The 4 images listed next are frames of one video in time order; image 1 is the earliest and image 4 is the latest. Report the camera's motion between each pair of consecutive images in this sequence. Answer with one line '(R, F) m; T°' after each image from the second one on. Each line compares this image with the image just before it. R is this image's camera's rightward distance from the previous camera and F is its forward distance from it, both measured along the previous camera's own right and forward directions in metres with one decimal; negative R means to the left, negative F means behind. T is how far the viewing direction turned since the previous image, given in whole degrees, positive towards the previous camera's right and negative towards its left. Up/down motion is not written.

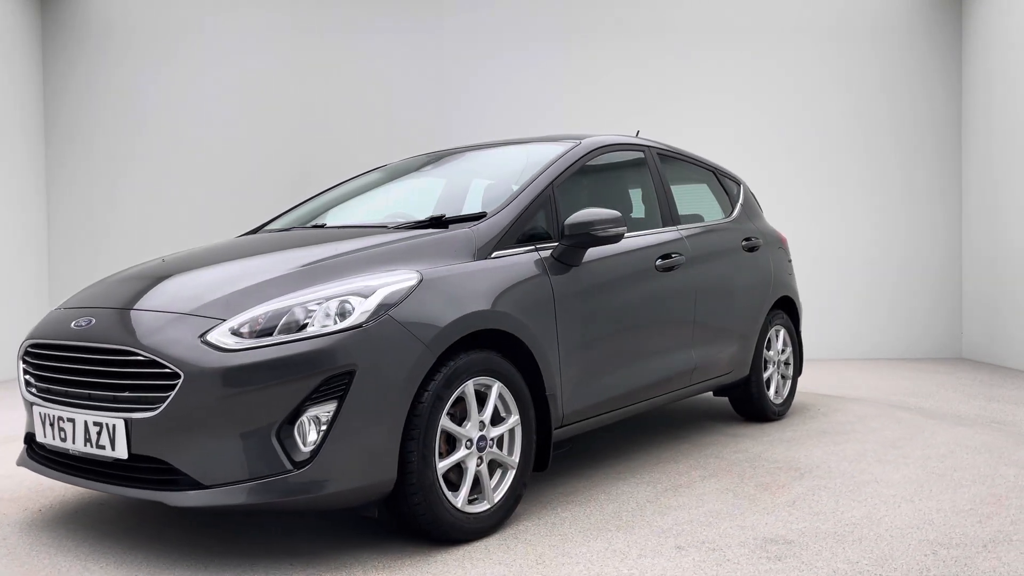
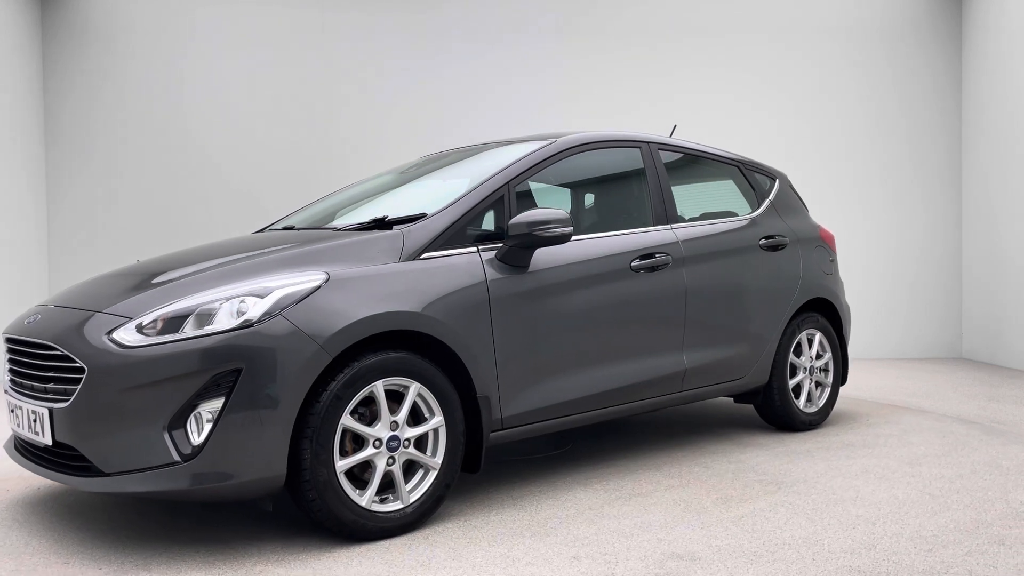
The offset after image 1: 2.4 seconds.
(+0.8, +0.1) m; -10°
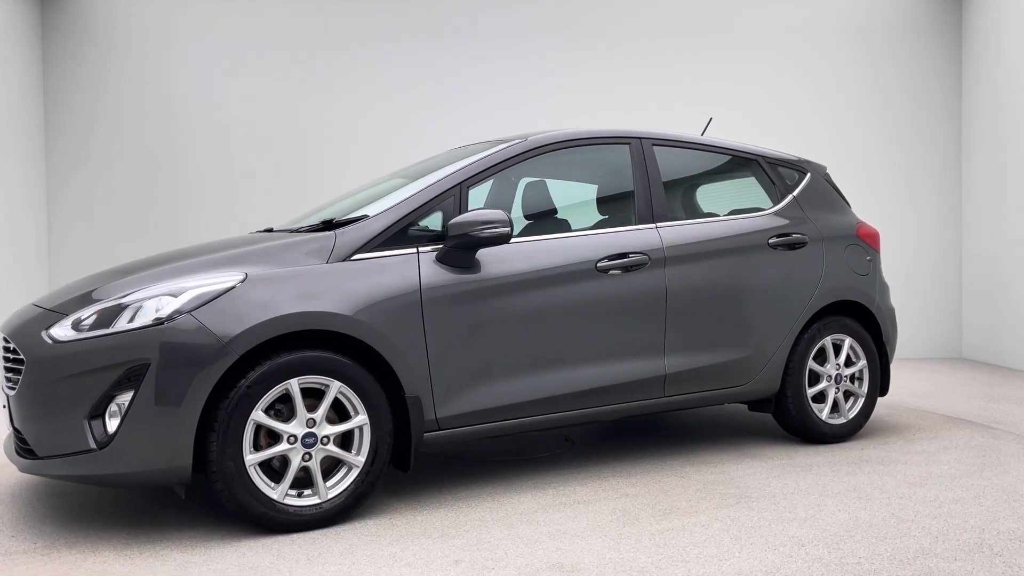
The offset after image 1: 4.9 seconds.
(+0.8, +0.1) m; -11°
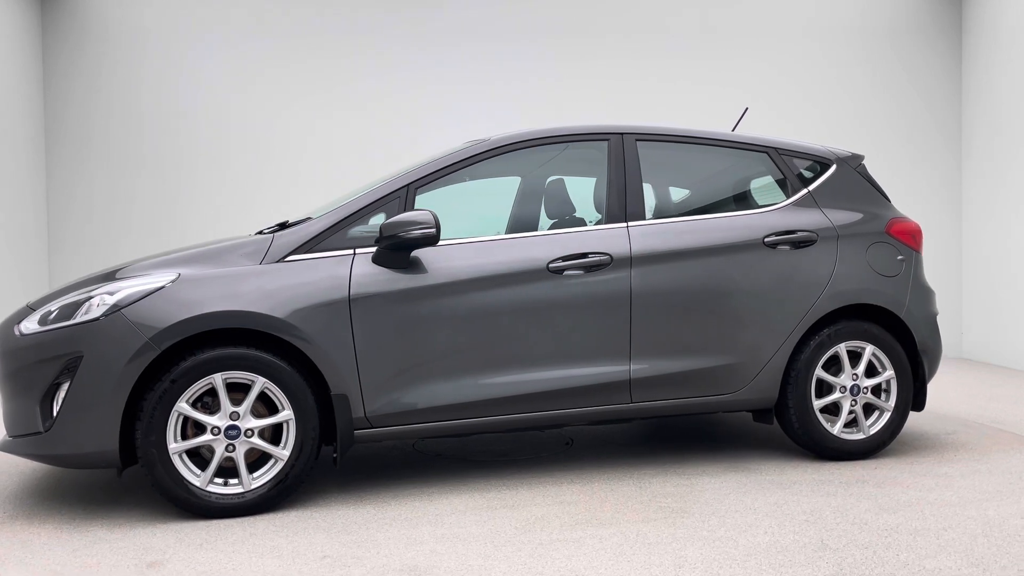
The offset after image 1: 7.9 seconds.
(+0.9, +0.1) m; -12°
